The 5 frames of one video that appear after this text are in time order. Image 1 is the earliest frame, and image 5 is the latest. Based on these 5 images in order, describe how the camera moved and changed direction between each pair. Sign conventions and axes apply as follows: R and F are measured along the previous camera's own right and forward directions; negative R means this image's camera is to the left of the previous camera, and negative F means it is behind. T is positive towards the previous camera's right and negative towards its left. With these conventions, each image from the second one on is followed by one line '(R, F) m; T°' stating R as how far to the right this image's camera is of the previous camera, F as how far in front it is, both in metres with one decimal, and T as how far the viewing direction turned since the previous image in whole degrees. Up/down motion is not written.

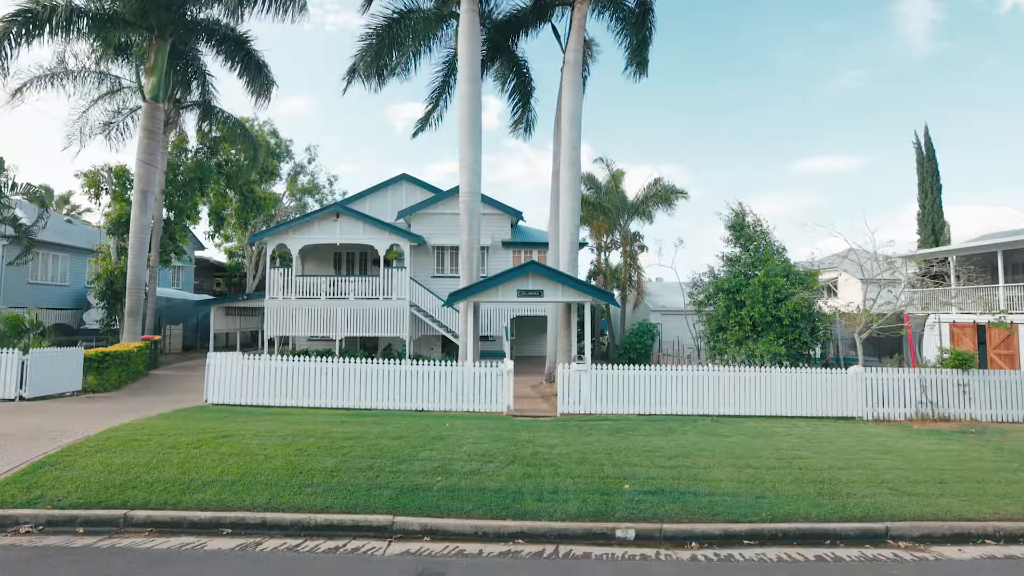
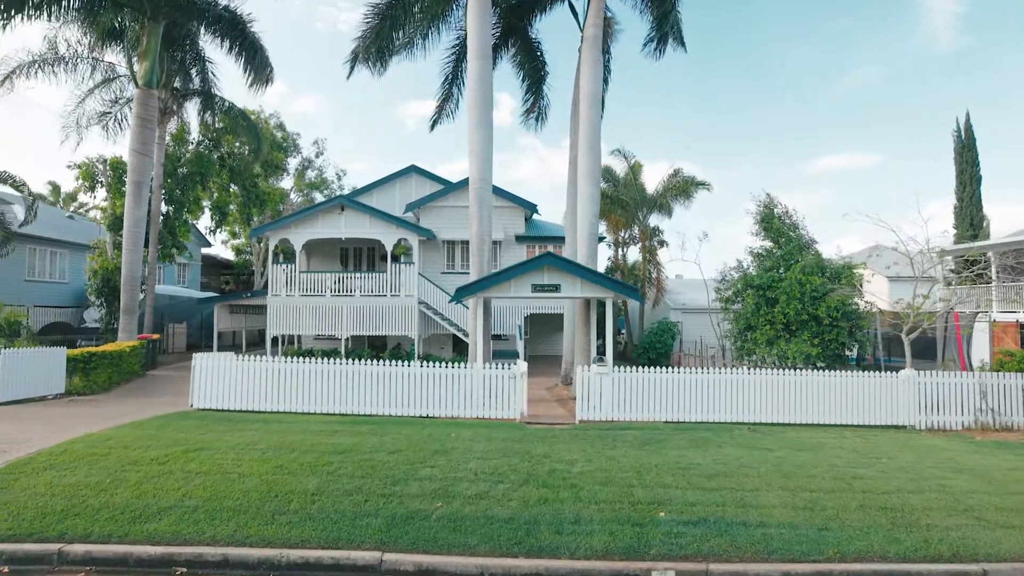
(0.0, +1.2) m; -1°
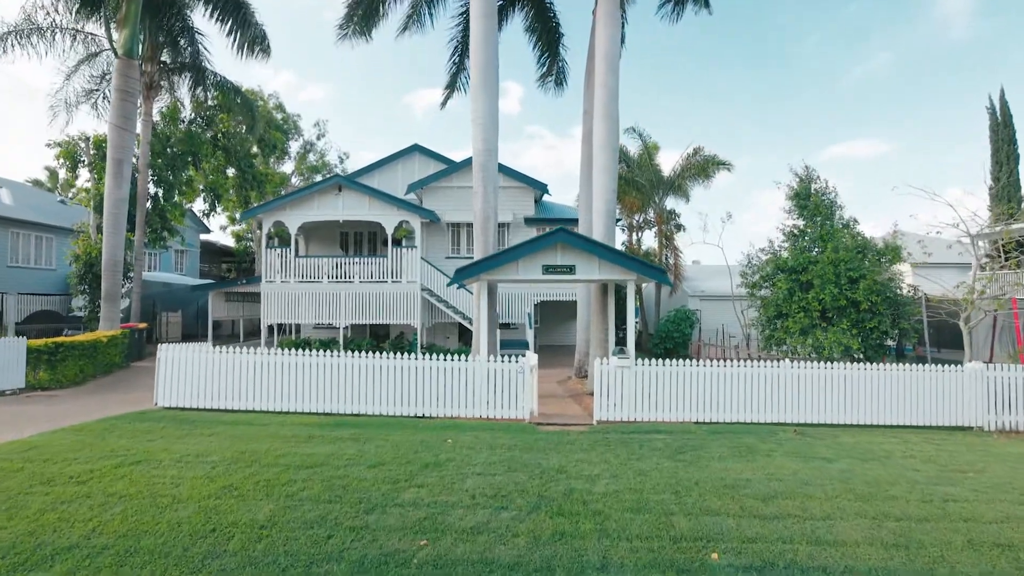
(0.0, +1.5) m; -1°
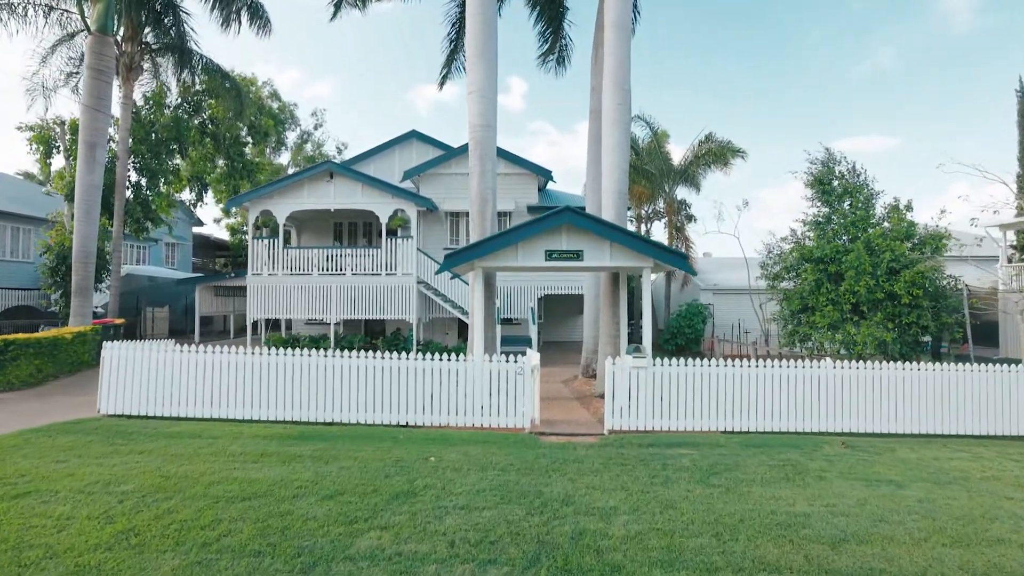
(+0.1, +1.4) m; 0°
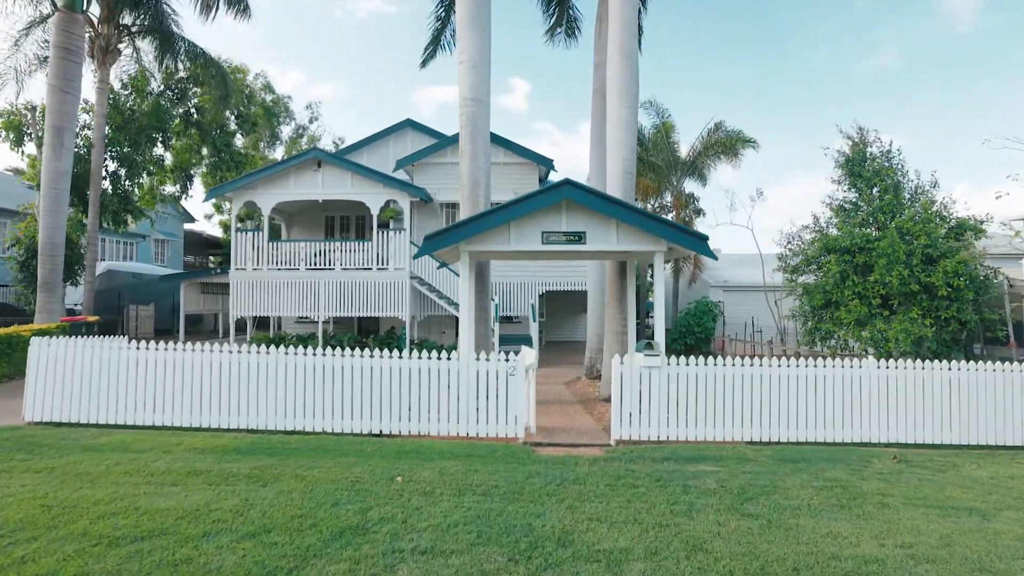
(+0.1, +1.2) m; 0°
